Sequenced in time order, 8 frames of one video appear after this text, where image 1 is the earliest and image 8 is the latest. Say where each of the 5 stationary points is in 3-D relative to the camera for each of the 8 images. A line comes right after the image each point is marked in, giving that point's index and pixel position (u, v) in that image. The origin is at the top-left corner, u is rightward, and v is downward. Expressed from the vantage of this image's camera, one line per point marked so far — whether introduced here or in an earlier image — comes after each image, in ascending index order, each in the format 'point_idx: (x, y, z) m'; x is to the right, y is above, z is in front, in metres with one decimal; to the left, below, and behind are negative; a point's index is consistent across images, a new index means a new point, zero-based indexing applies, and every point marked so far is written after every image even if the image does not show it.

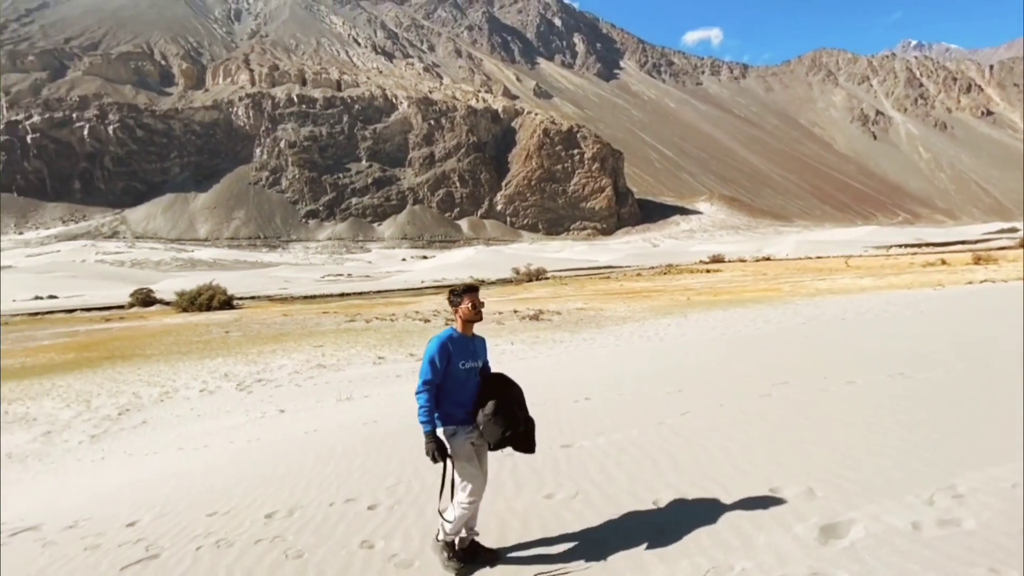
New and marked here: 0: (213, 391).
0: (-8.2, -2.8, +14.3) m
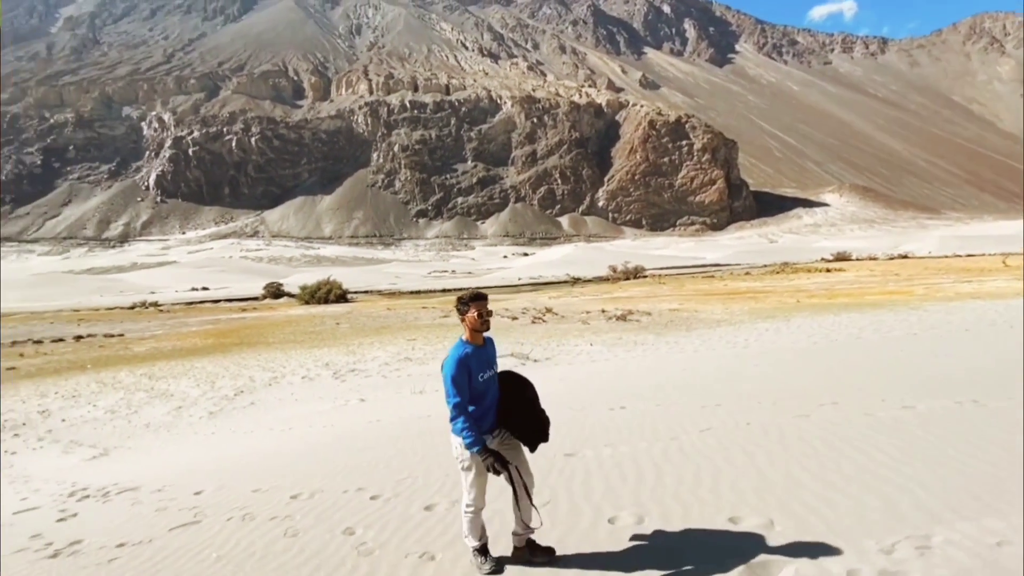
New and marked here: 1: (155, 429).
0: (-6.1, -2.7, +15.8) m
1: (-7.7, -3.1, +11.4) m
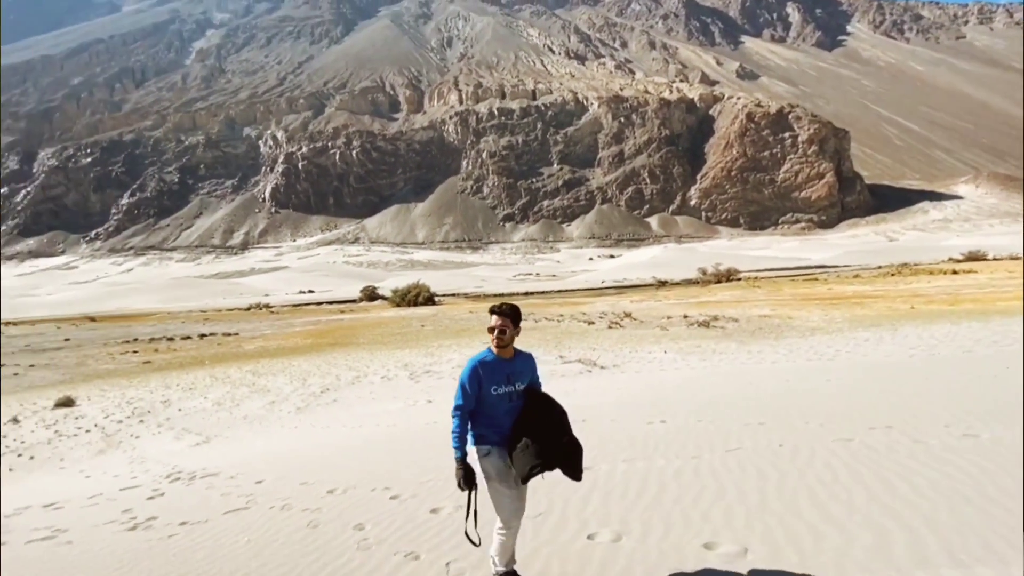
0: (-3.9, -2.9, +16.8) m
1: (-6.3, -3.2, +12.7) m
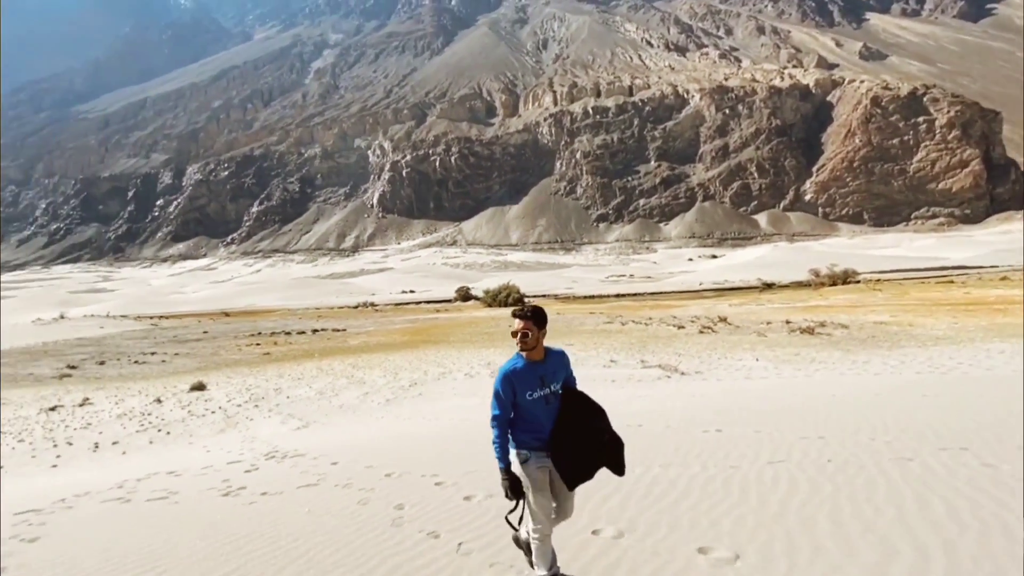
0: (-1.3, -3.0, +17.5) m
1: (-4.4, -3.3, +13.9) m
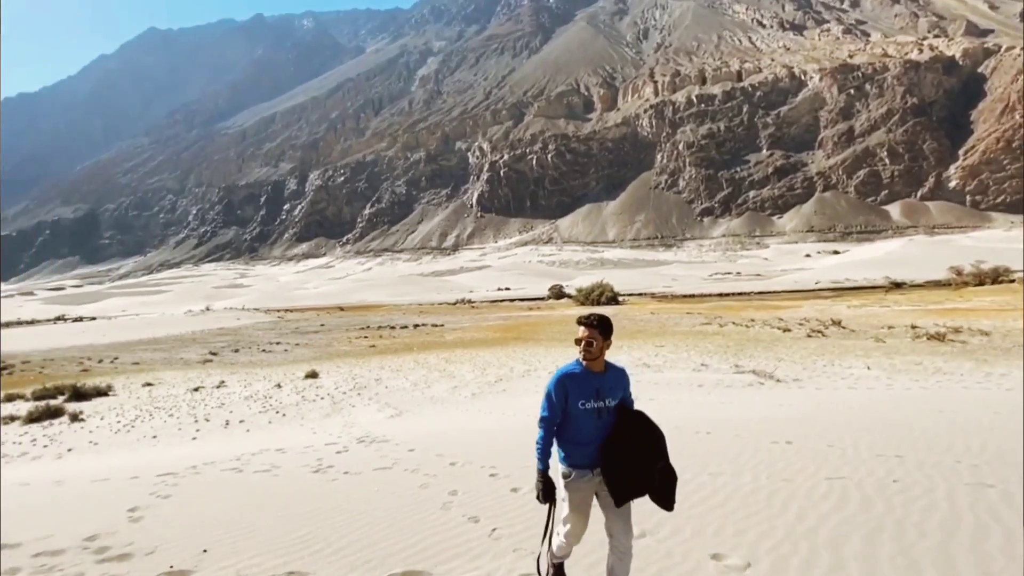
0: (+1.5, -2.9, +17.8) m
1: (-2.2, -3.3, +14.8) m
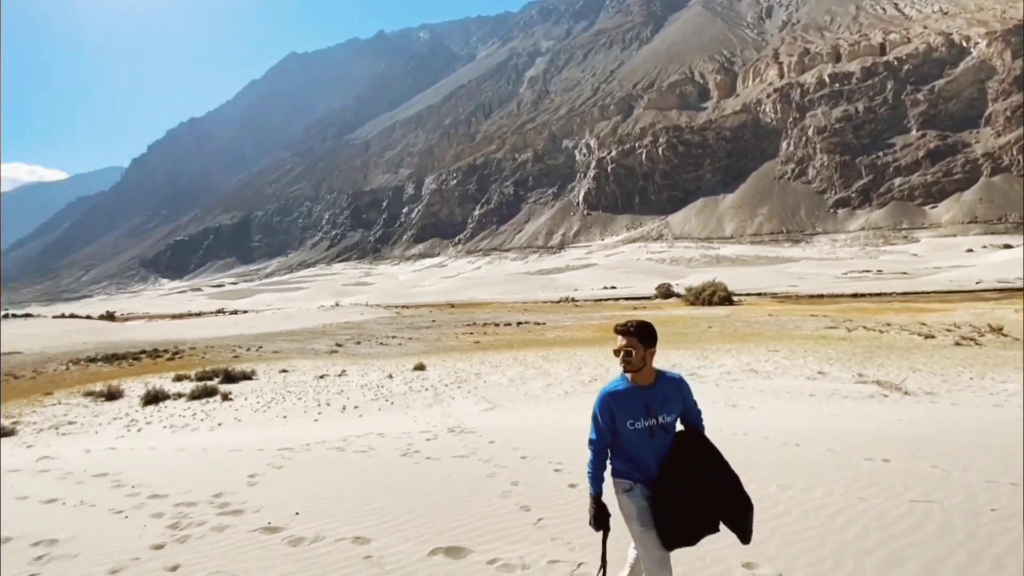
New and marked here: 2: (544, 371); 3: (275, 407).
0: (+4.7, -2.9, +17.4) m
1: (+0.5, -3.2, +15.2) m
2: (+1.3, -3.1, +20.0) m
3: (-6.9, -3.5, +15.2) m
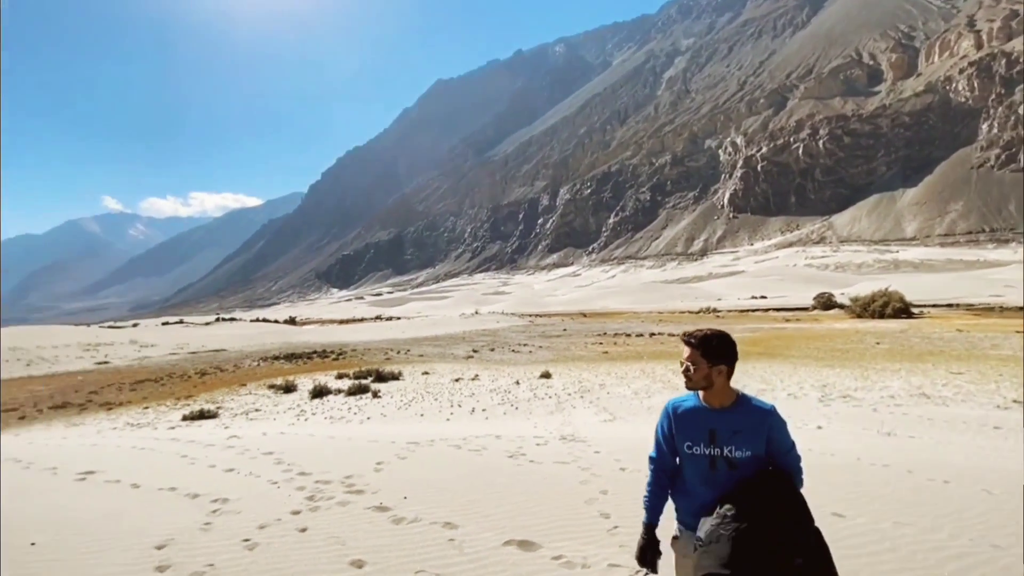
0: (+8.6, -3.3, +15.9) m
1: (+4.0, -3.5, +14.9) m
2: (+6.0, -3.5, +19.3) m
3: (-3.2, -3.8, +16.7) m
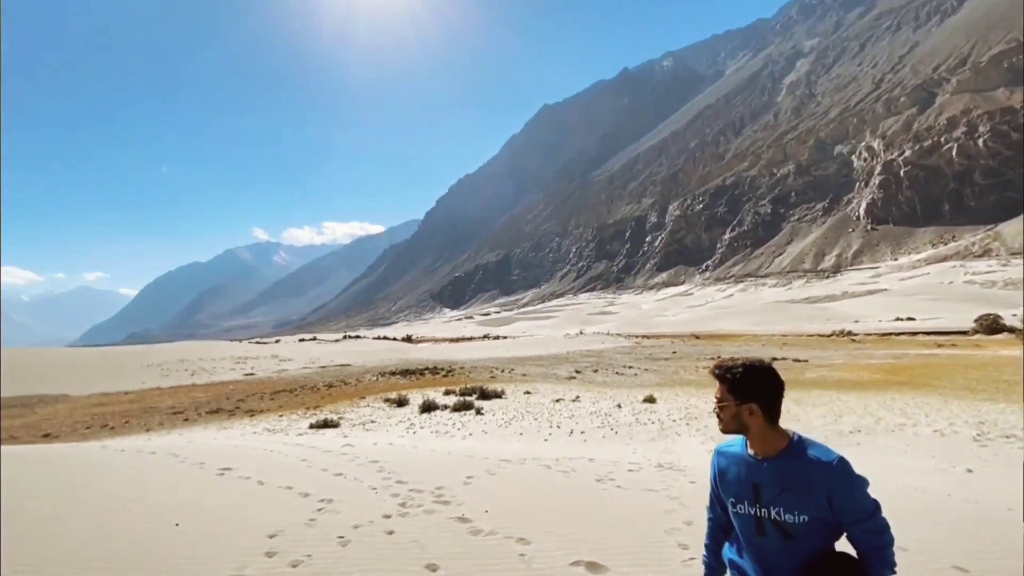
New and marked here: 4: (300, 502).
0: (+11.4, -3.8, +13.9) m
1: (+6.7, -4.1, +13.8) m
2: (+9.5, -4.2, +17.7) m
3: (0.0, -4.5, +17.0) m
4: (-2.5, -2.5, +6.1) m
